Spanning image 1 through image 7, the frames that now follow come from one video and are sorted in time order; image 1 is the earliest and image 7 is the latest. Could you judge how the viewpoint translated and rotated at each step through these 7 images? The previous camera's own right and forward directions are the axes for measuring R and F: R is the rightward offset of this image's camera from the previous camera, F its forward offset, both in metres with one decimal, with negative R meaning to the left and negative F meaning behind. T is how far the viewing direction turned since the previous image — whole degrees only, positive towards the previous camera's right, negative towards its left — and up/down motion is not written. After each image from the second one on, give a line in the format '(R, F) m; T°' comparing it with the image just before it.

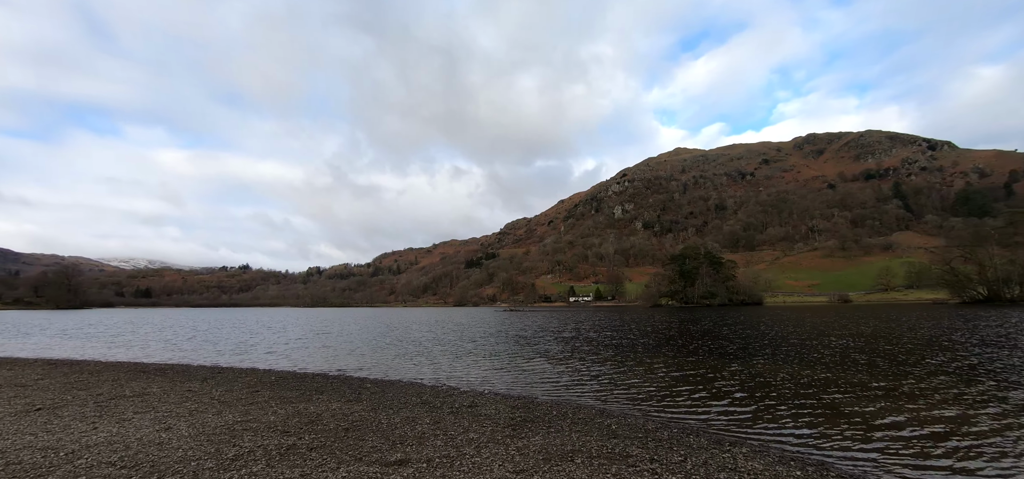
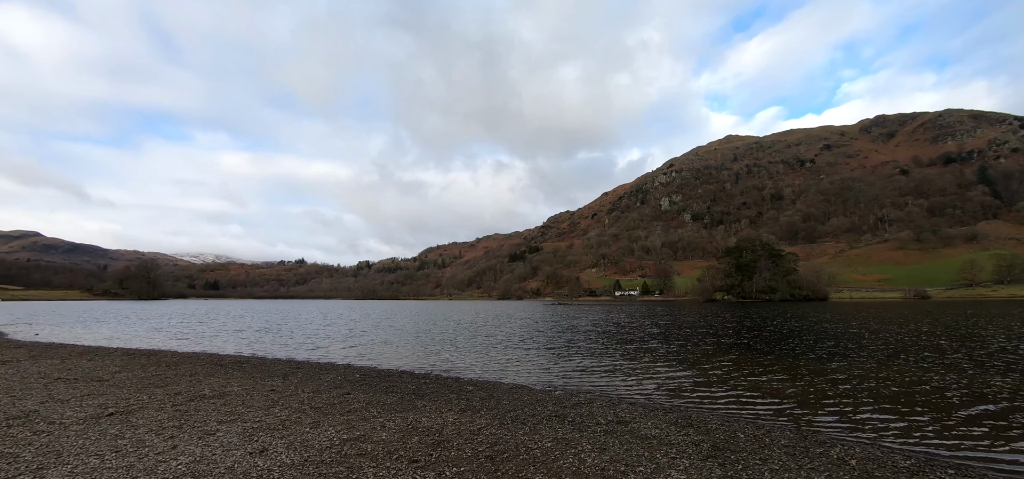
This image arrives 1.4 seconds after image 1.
(-4.1, +4.0) m; -6°
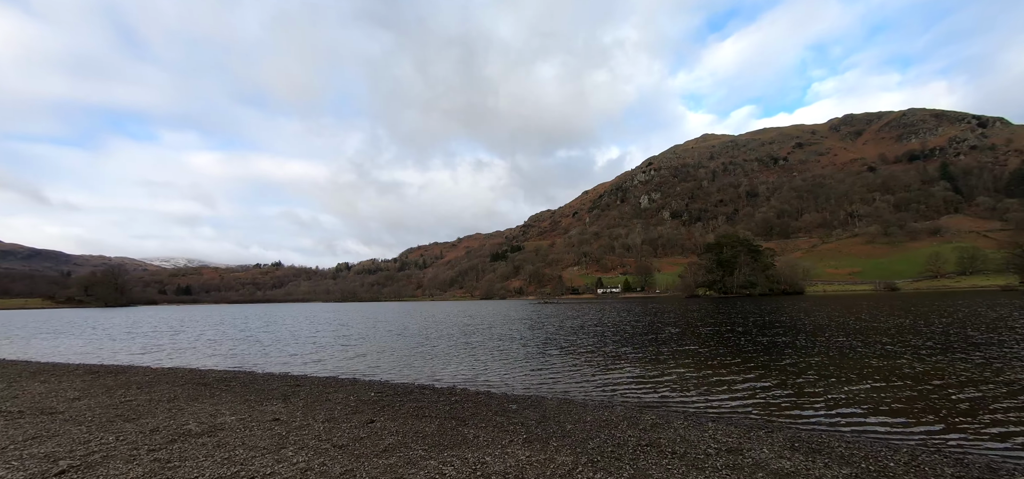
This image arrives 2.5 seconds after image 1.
(-2.8, +3.2) m; +3°
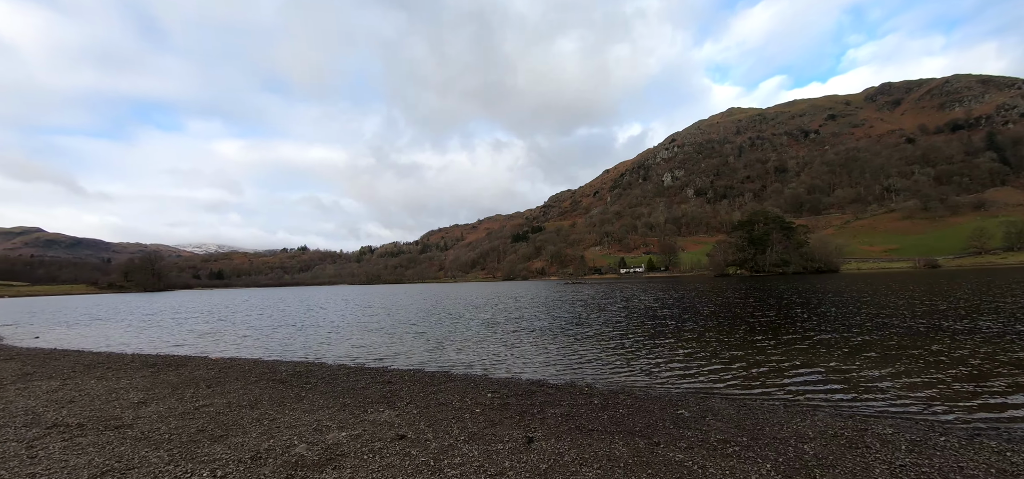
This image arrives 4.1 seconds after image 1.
(-4.8, +3.9) m; -2°
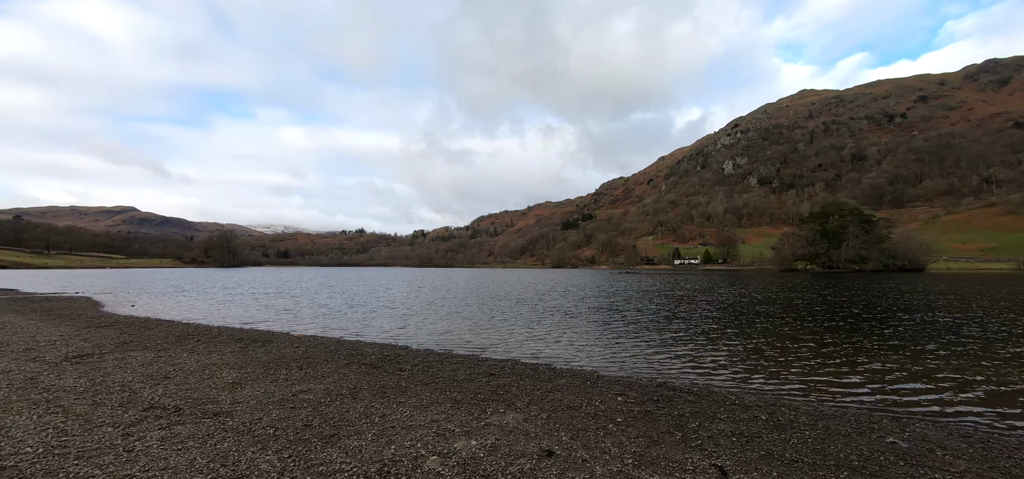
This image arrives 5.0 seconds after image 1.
(-2.9, +2.6) m; -6°
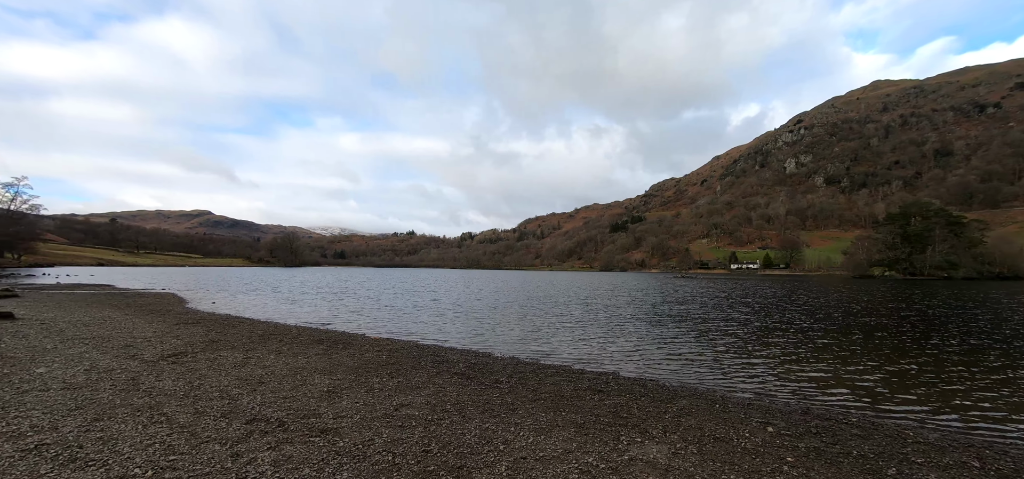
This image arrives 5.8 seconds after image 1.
(-2.2, +1.6) m; -6°
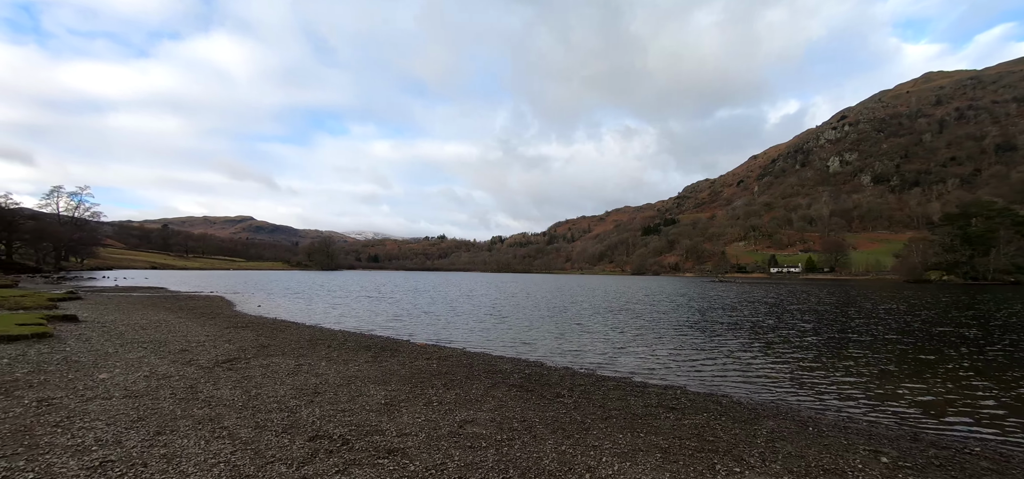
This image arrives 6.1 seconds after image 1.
(-1.1, +0.9) m; -4°
